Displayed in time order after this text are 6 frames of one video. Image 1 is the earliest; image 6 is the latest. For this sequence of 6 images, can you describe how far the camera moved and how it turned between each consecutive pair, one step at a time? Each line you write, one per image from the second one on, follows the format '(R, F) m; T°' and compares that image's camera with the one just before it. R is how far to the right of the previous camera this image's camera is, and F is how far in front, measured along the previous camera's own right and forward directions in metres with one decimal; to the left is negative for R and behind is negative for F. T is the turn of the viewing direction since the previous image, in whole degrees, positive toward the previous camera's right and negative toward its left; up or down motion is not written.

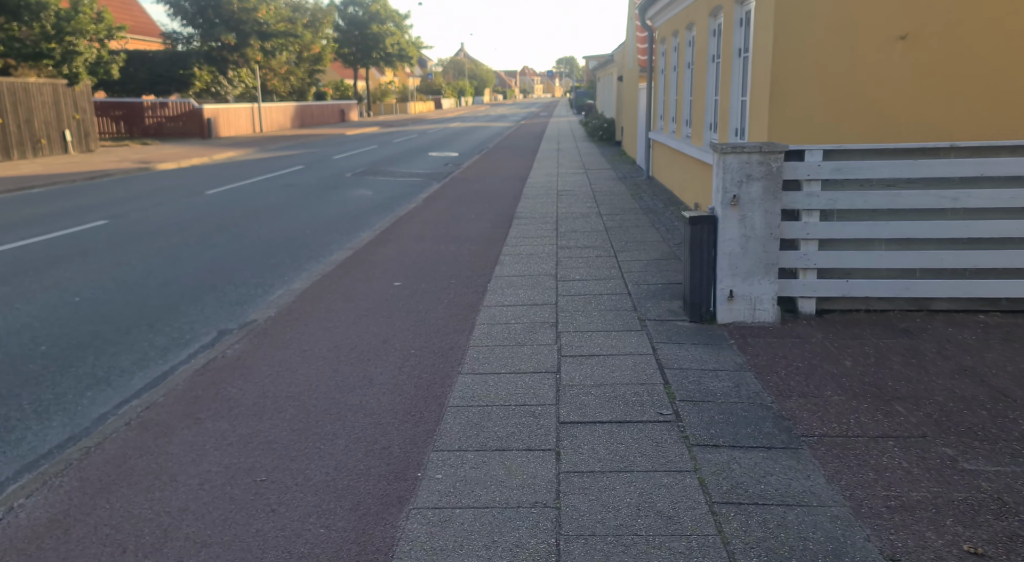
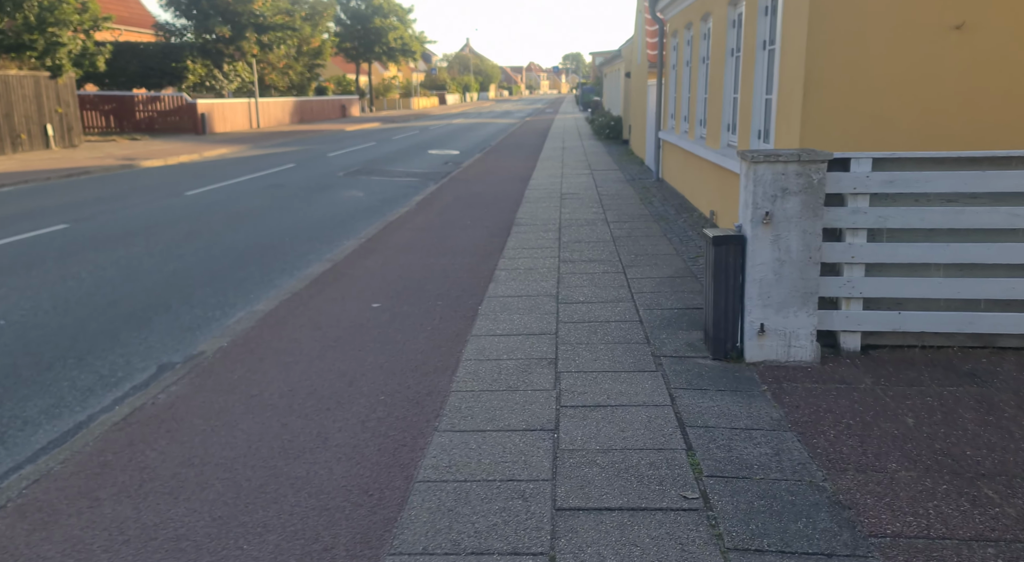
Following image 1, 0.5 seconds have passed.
(+0.1, +0.6) m; 0°
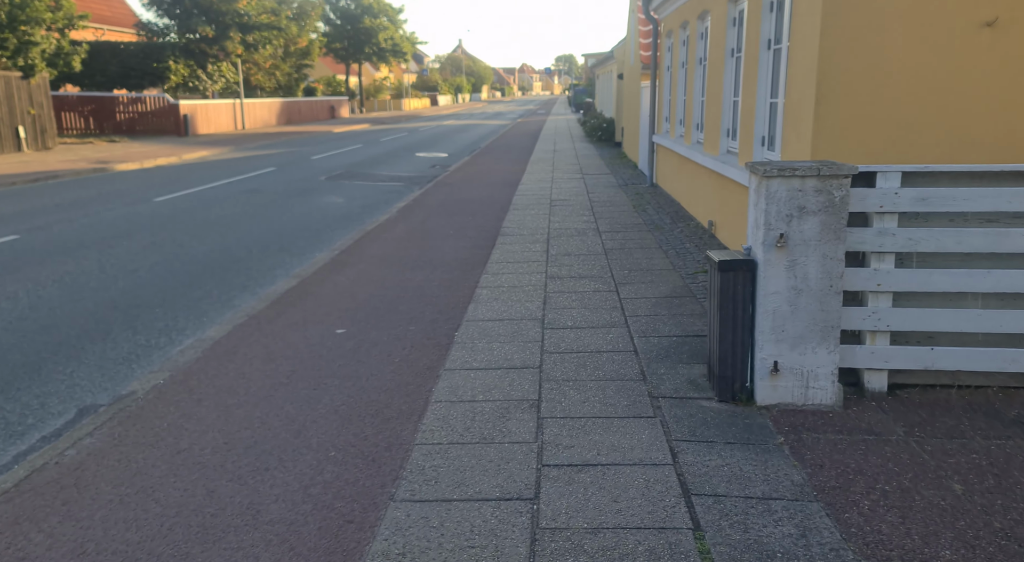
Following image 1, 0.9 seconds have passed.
(+0.1, +0.4) m; +1°
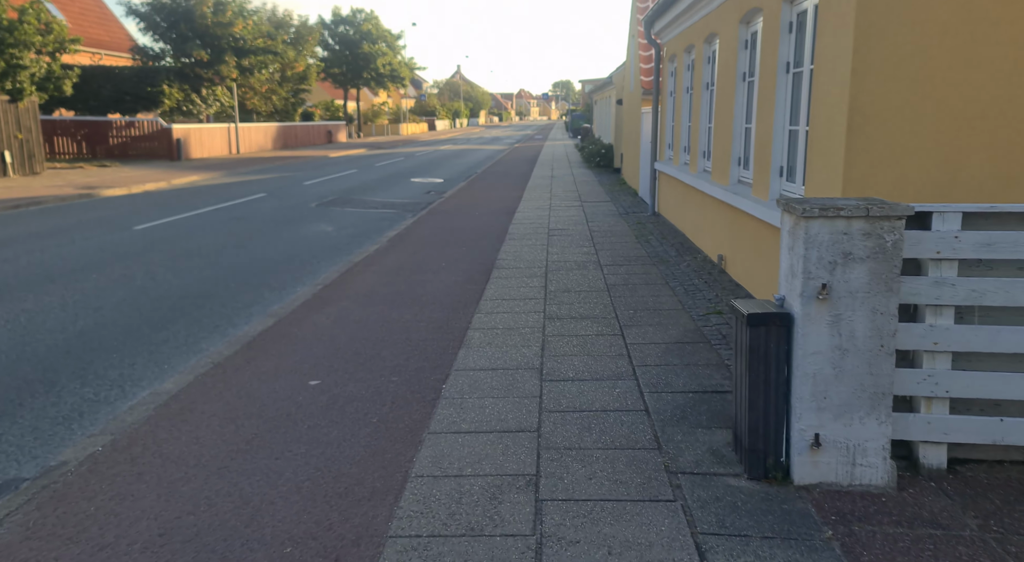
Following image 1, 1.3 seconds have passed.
(0.0, +0.4) m; 0°
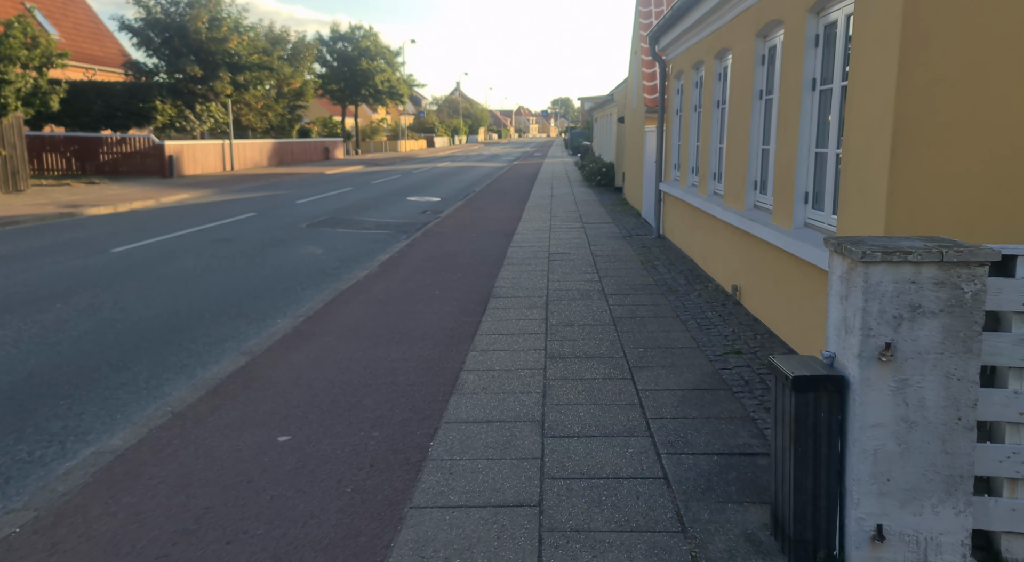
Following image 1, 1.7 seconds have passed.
(0.0, +0.4) m; 0°
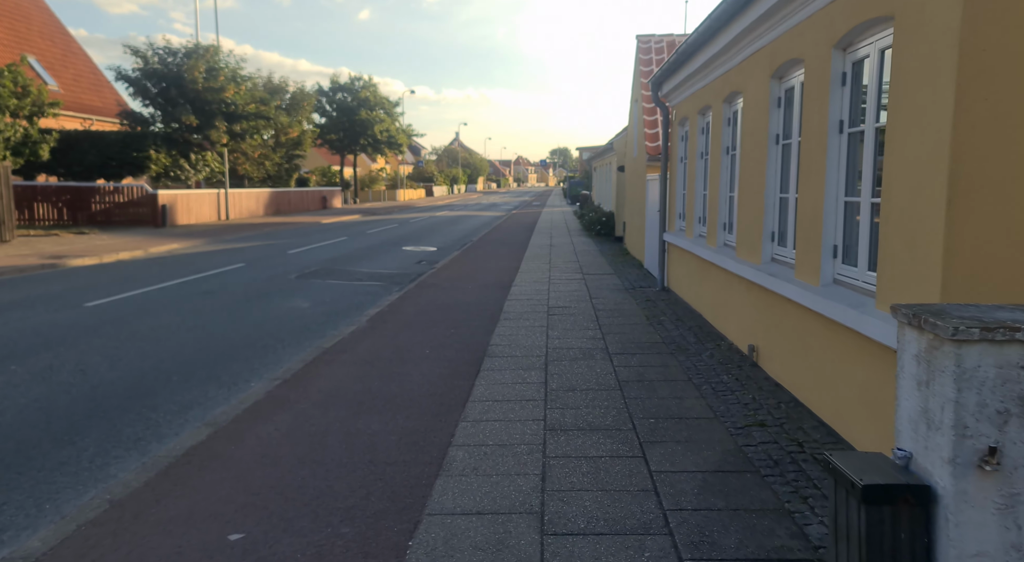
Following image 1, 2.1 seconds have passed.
(0.0, +0.4) m; 0°
